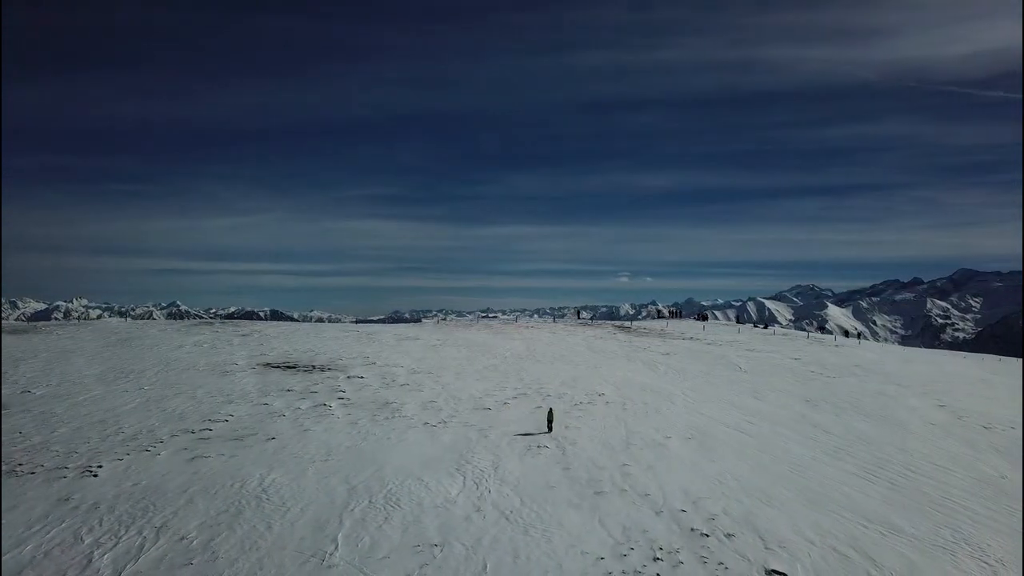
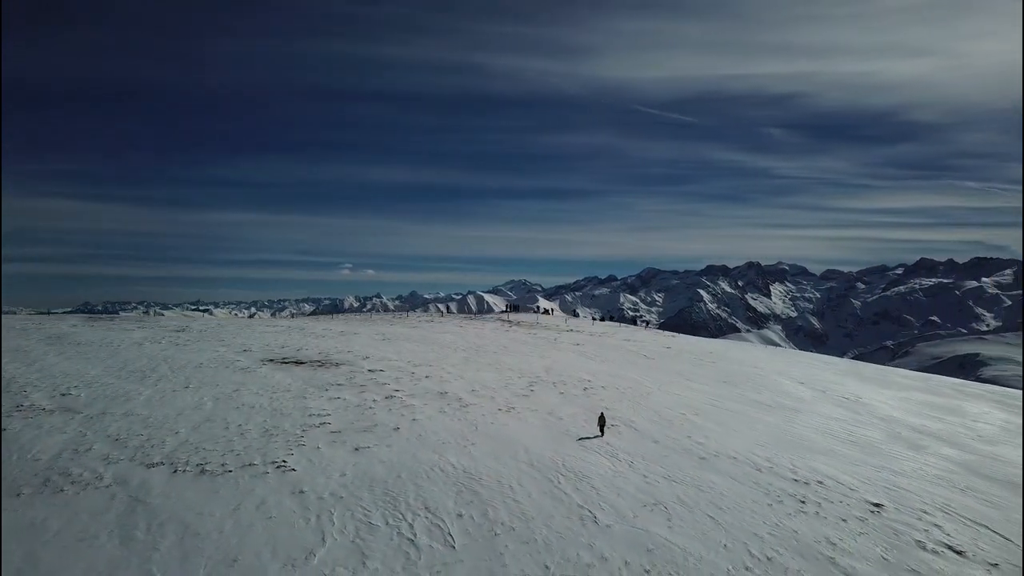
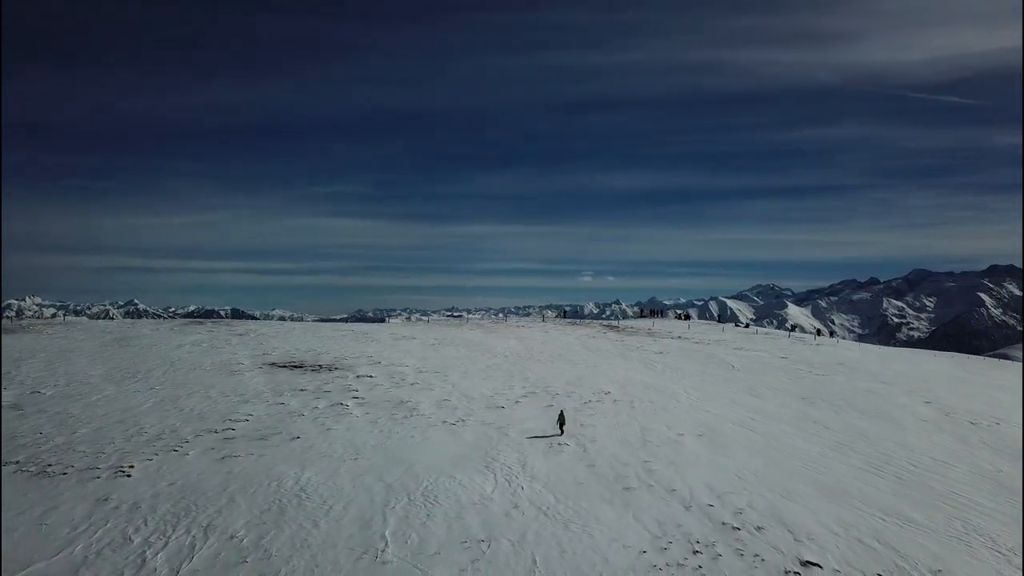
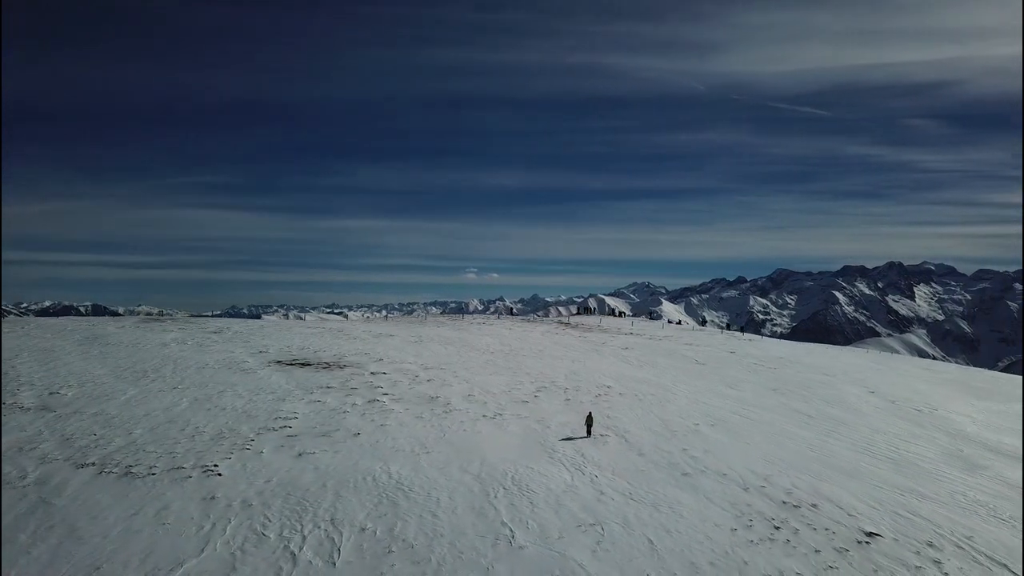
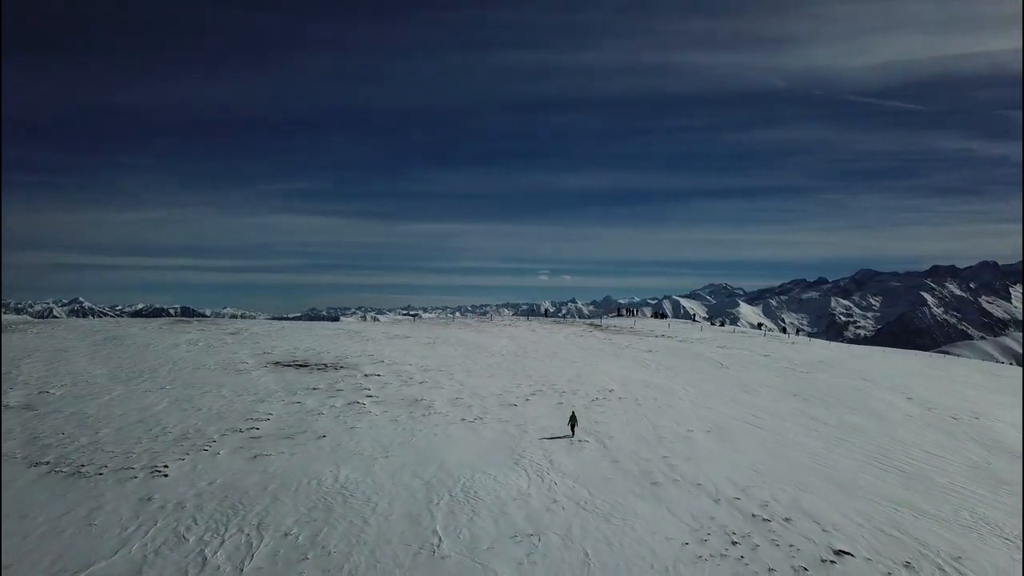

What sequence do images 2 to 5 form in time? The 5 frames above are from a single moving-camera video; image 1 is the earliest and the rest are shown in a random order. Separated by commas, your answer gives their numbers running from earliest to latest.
3, 5, 4, 2
